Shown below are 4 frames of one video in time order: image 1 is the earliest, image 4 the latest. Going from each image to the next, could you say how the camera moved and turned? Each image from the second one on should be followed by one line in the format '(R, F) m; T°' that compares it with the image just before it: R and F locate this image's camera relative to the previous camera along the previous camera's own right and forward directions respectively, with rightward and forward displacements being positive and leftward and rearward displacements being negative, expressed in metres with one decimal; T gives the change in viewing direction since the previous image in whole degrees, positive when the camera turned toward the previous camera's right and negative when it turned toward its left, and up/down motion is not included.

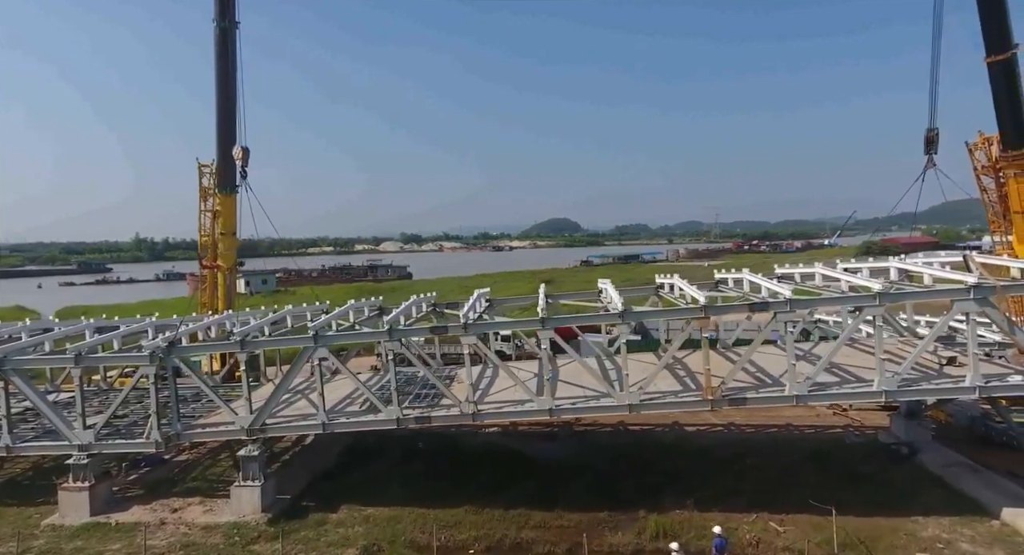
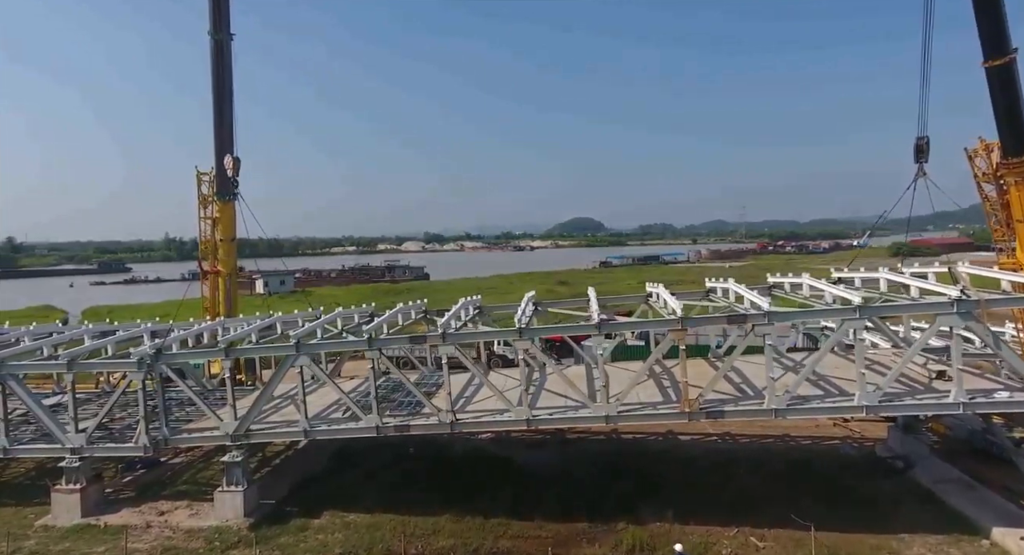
(+0.9, 0.0) m; -2°
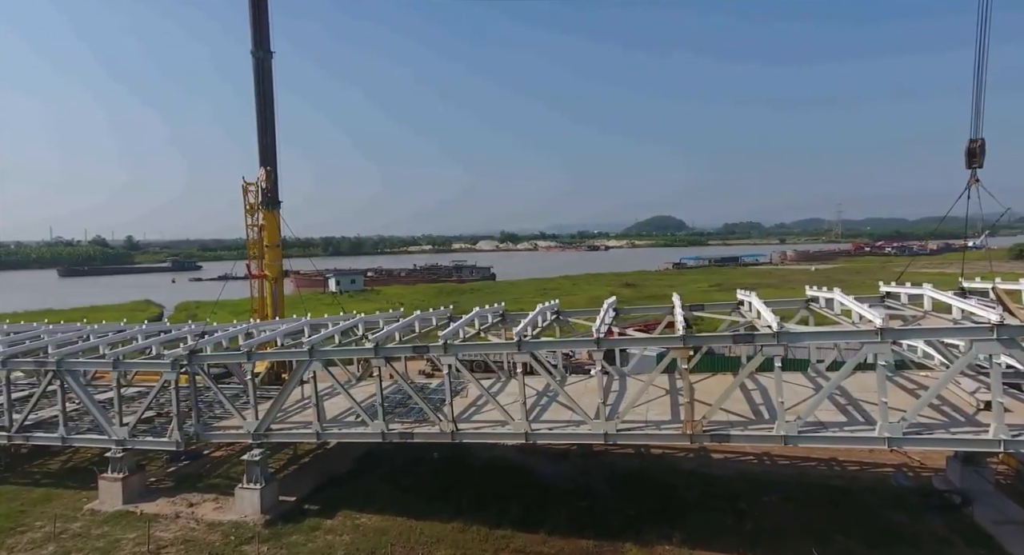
(+1.5, +0.1) m; -7°
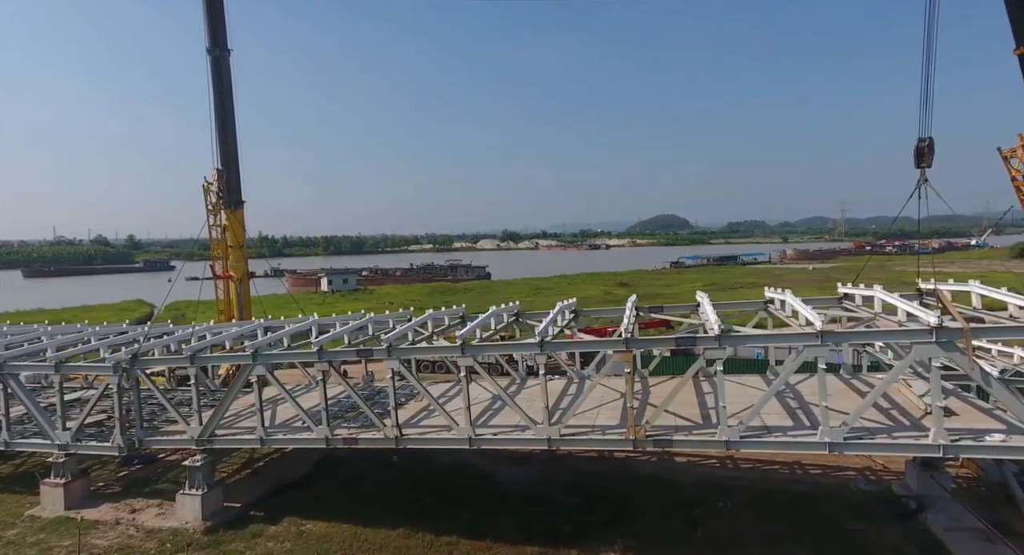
(+1.2, +0.4) m; 0°
